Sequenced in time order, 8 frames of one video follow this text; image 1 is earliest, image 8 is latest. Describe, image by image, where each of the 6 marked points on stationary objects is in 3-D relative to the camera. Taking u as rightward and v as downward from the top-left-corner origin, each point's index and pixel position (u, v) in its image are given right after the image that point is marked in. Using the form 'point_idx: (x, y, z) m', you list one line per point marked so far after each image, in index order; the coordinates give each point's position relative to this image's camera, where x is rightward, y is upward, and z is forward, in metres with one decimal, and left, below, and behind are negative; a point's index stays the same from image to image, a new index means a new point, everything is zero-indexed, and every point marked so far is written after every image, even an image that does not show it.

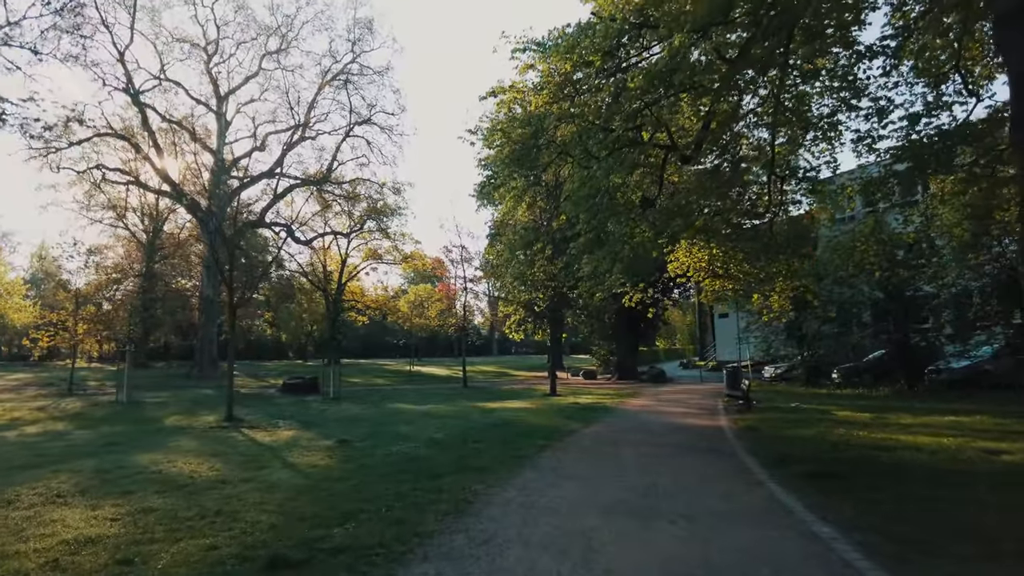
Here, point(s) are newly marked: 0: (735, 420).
0: (+5.9, -3.5, +17.7) m
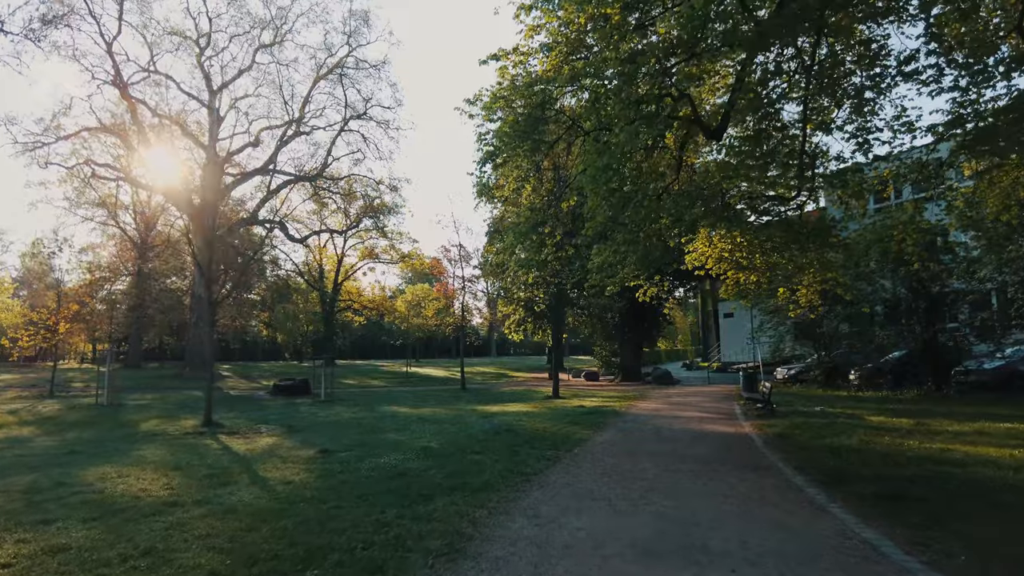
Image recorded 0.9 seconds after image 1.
0: (+5.9, -3.3, +16.2) m
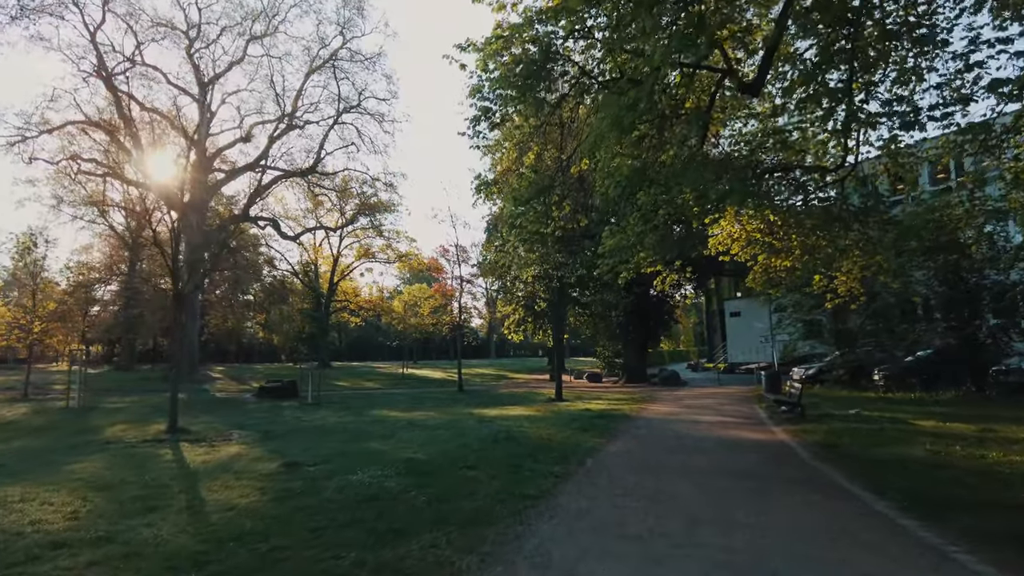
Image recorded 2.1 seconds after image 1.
0: (+5.9, -3.0, +14.1) m
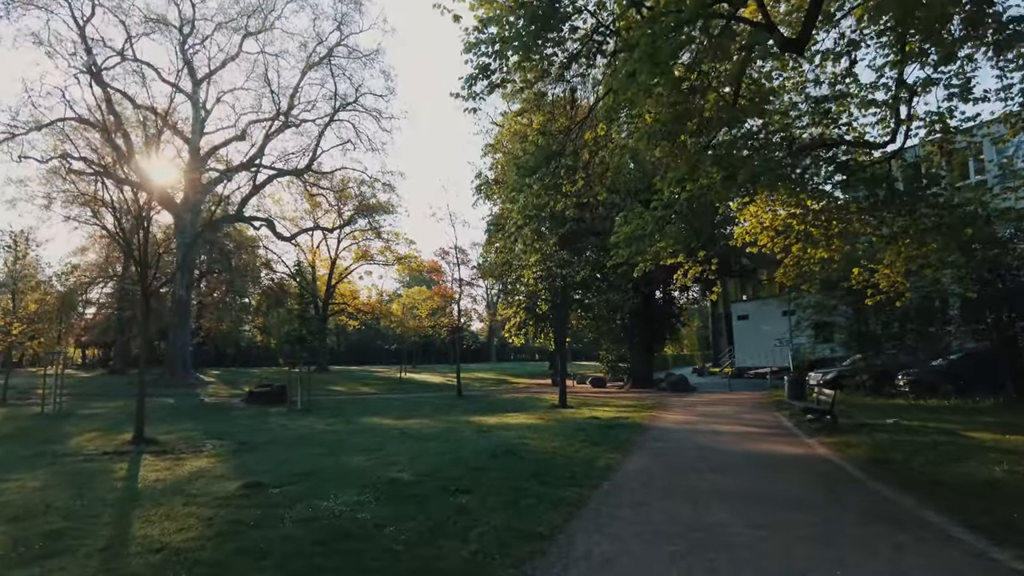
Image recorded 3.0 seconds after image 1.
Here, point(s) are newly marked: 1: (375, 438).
0: (+6.0, -2.9, +12.5) m
1: (-3.3, -3.6, +15.9) m
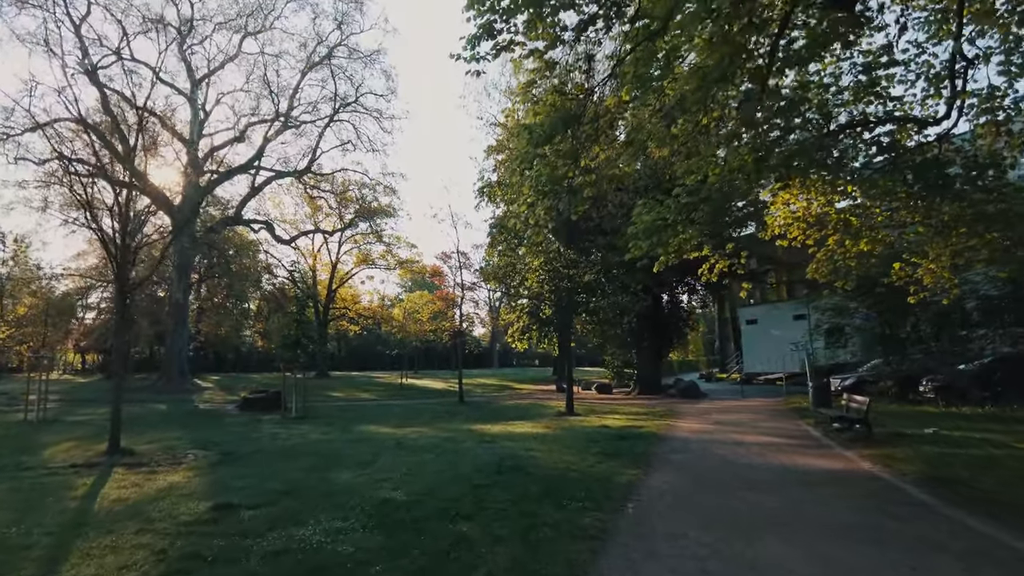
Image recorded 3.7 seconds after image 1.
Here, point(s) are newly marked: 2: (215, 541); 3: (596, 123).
0: (+6.1, -2.9, +11.2) m
1: (-3.1, -3.5, +14.7) m
2: (-3.0, -2.5, +6.6) m
3: (+1.3, +2.4, +10.4) m
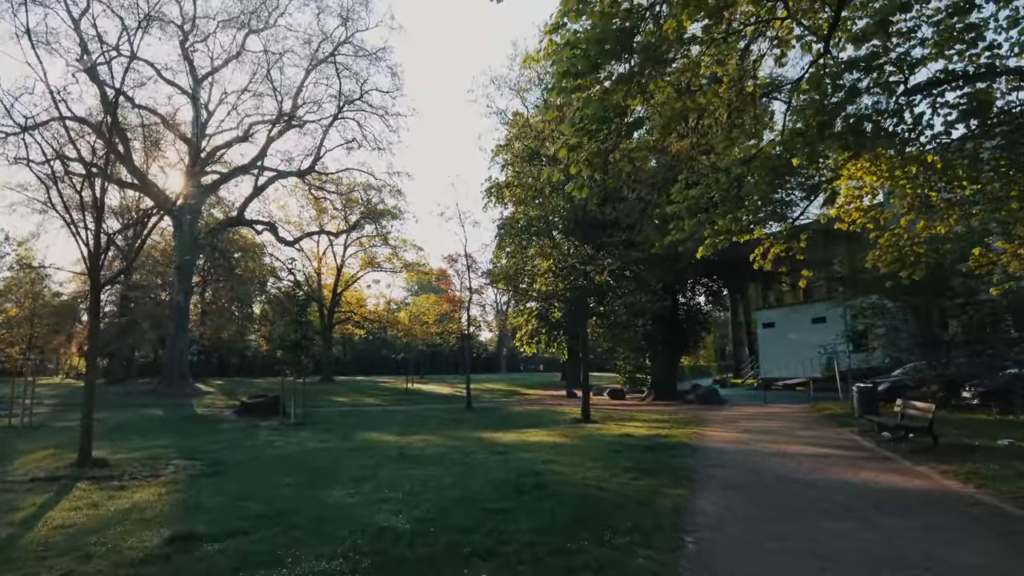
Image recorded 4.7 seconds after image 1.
0: (+6.4, -2.7, +9.6) m
1: (-2.8, -3.4, +13.1) m
2: (-2.7, -2.3, +5.0) m
3: (+1.5, +2.6, +8.9) m
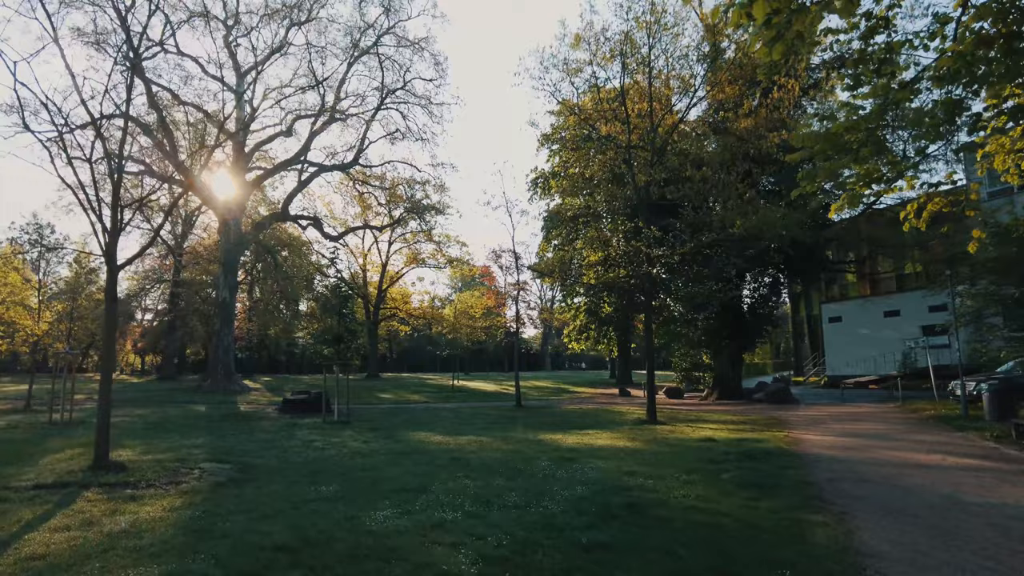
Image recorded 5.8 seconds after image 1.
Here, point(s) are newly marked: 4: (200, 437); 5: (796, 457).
0: (+7.3, -2.3, +7.2) m
1: (-1.6, -3.0, +11.3) m
2: (-2.0, -2.0, +3.3) m
3: (+2.4, +2.9, +6.8) m
4: (-9.0, -4.2, +19.1) m
5: (+5.0, -3.0, +11.7) m
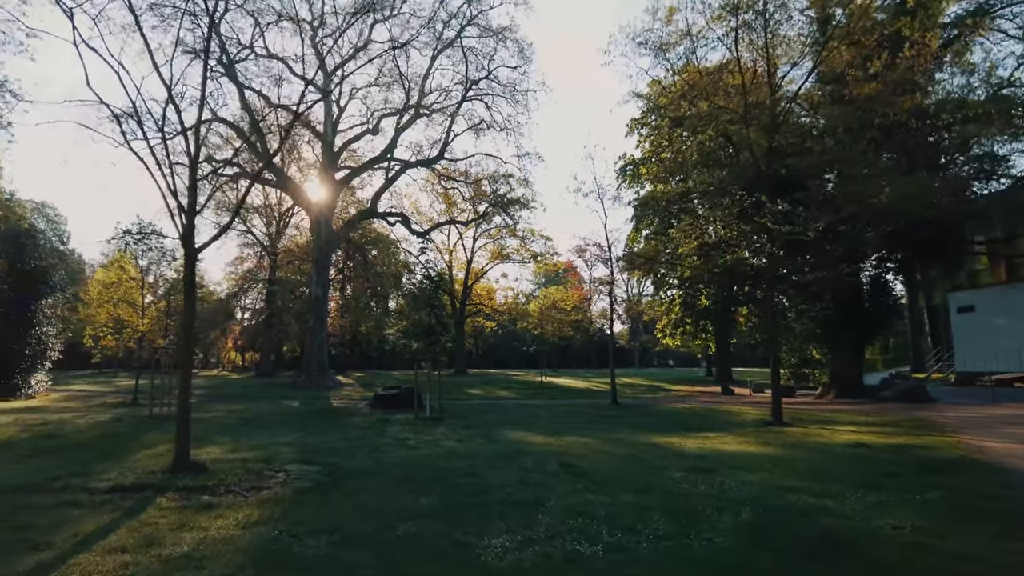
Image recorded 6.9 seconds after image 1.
0: (+8.5, -1.9, +4.5) m
1: (+0.2, -2.7, +9.7) m
2: (-1.3, -1.7, +1.7) m
3: (+3.5, +3.3, +4.7) m
4: (-6.1, -4.0, +18.3) m
5: (+6.8, -2.5, +9.3) m
